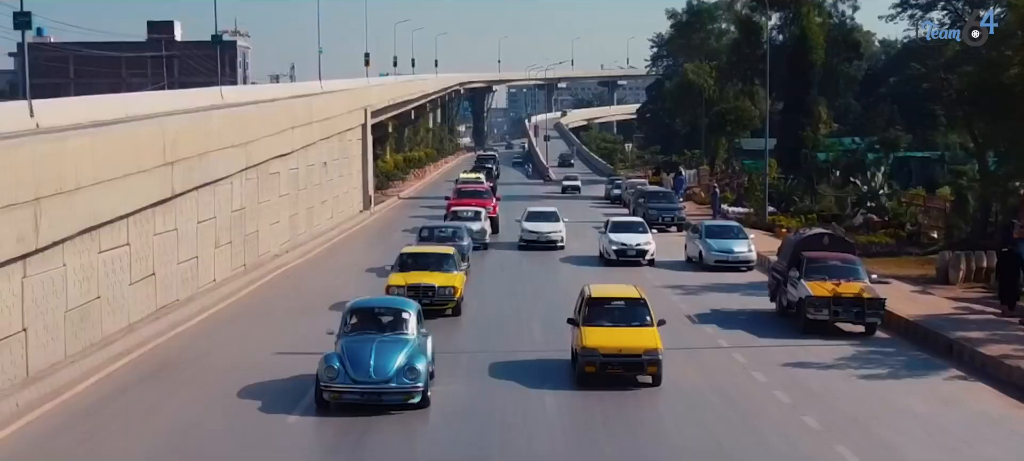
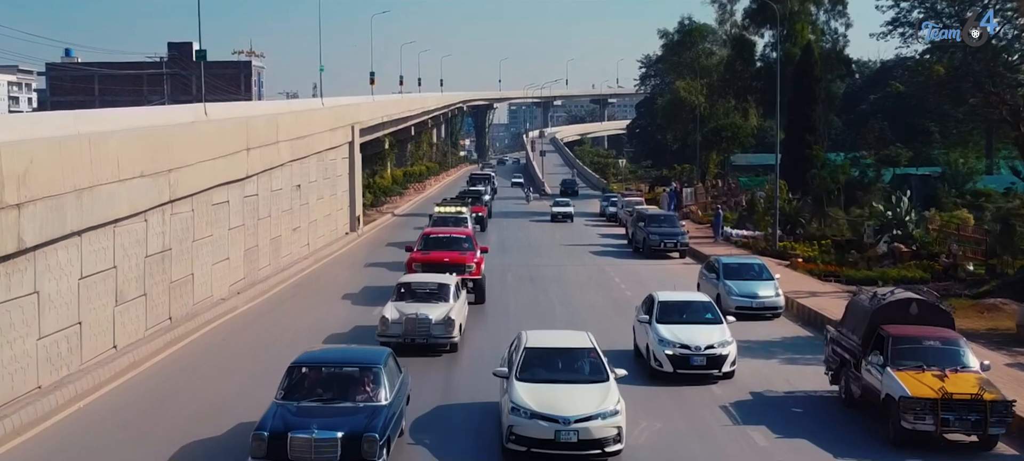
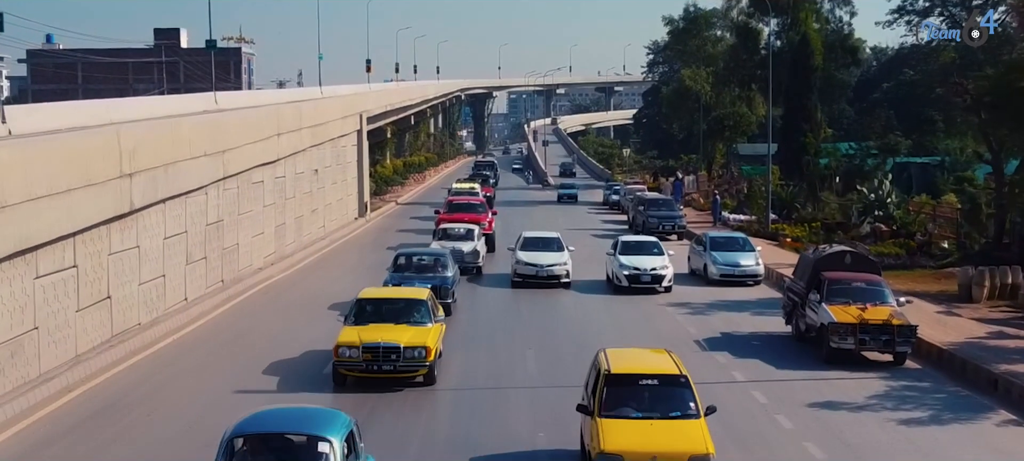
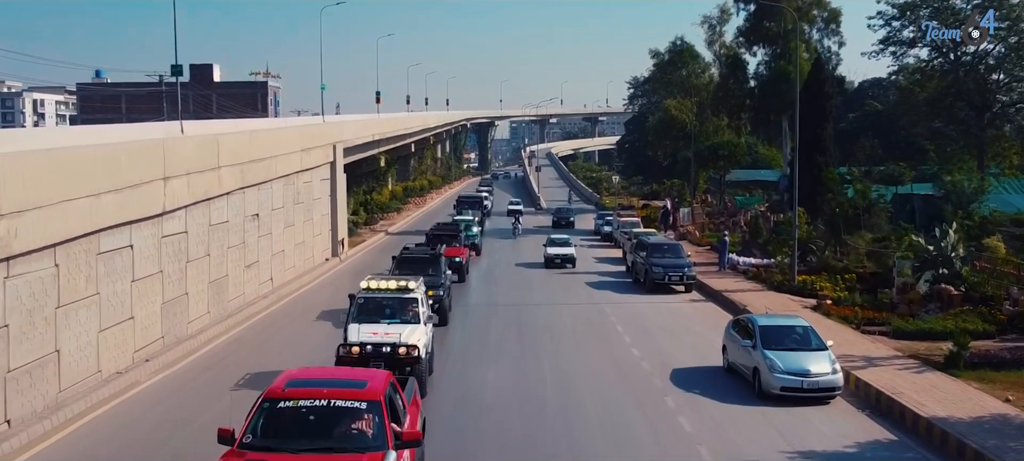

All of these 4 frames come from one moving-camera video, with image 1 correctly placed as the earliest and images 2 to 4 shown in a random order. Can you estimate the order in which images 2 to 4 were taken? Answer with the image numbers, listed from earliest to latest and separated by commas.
3, 2, 4
